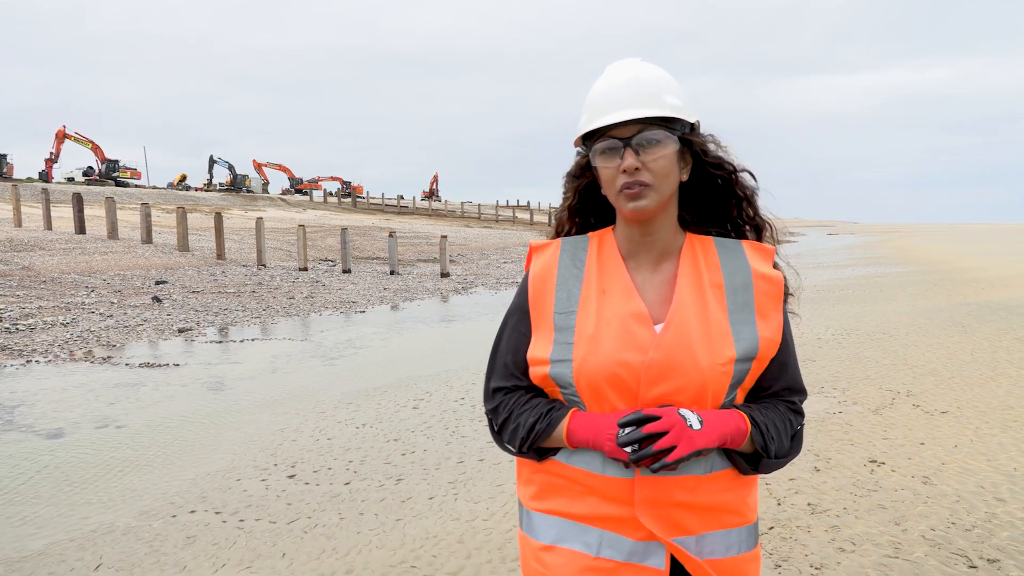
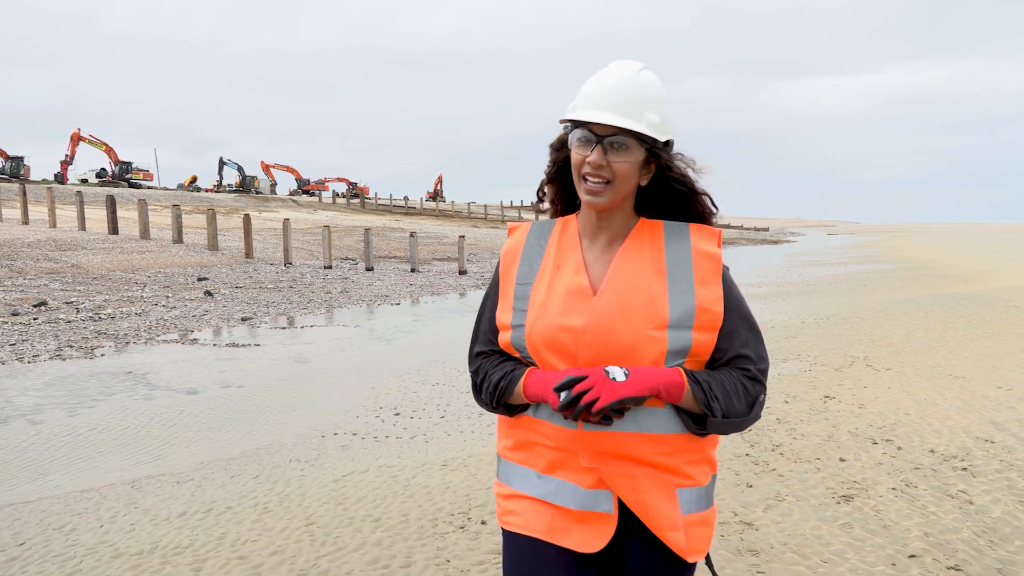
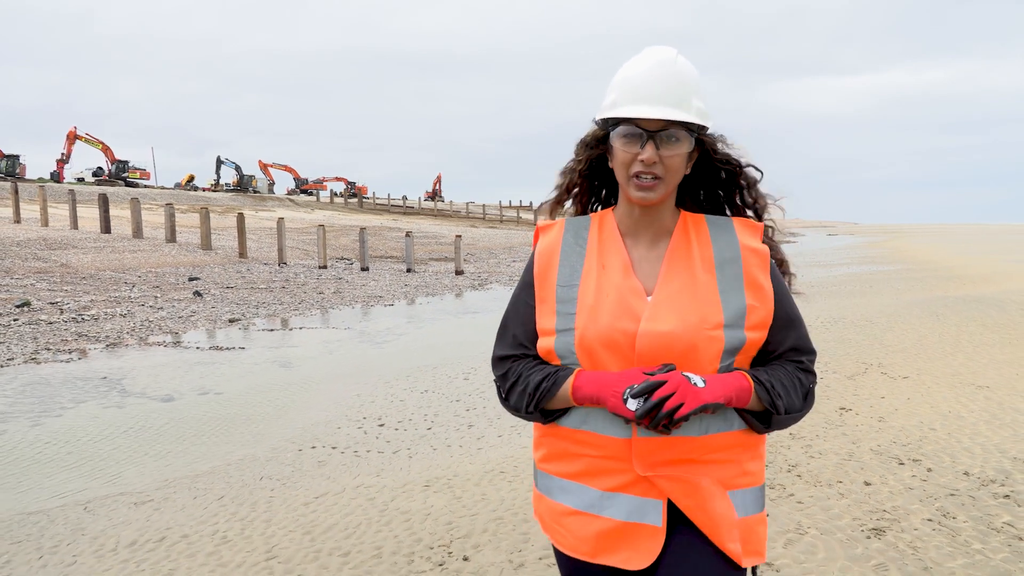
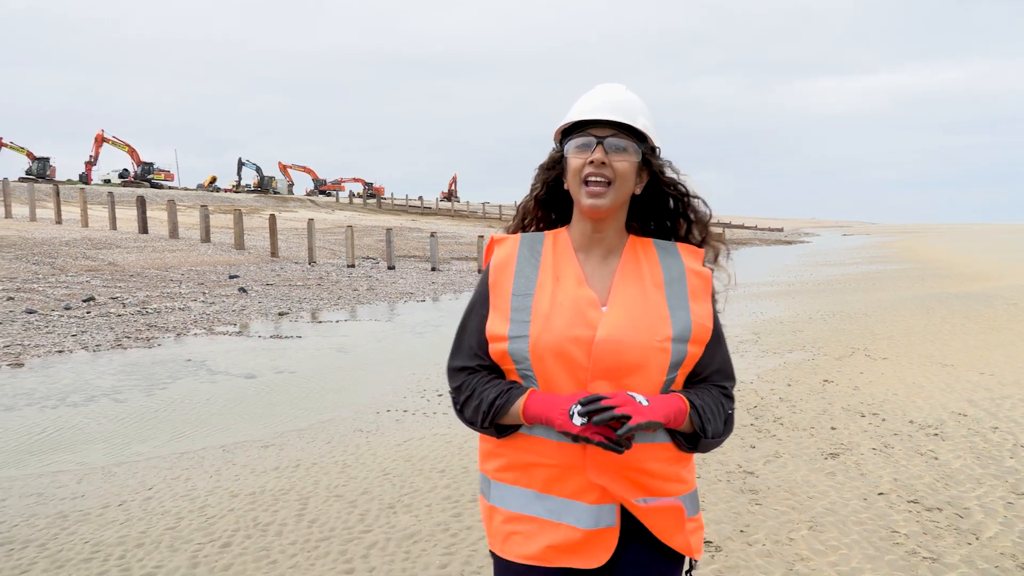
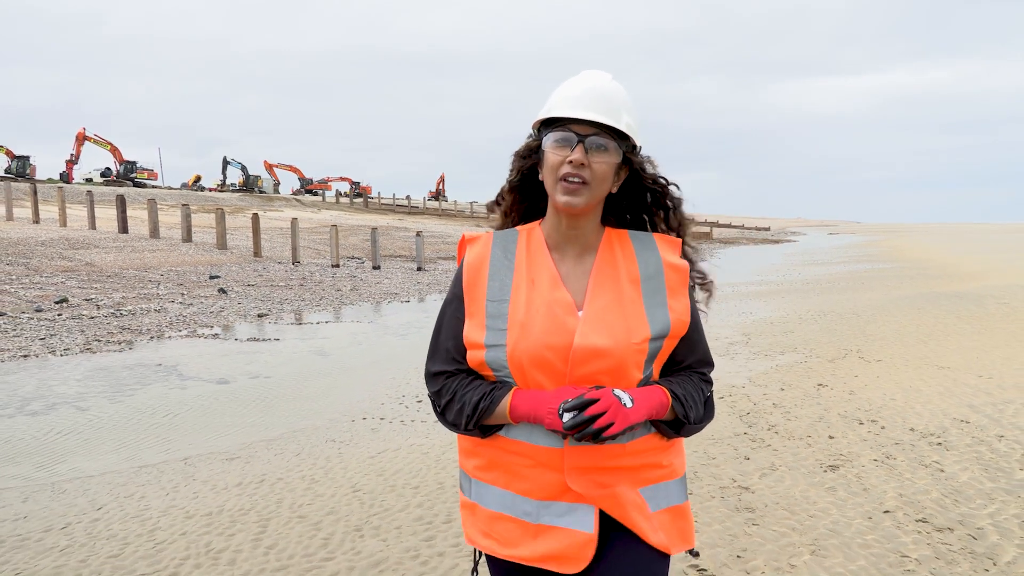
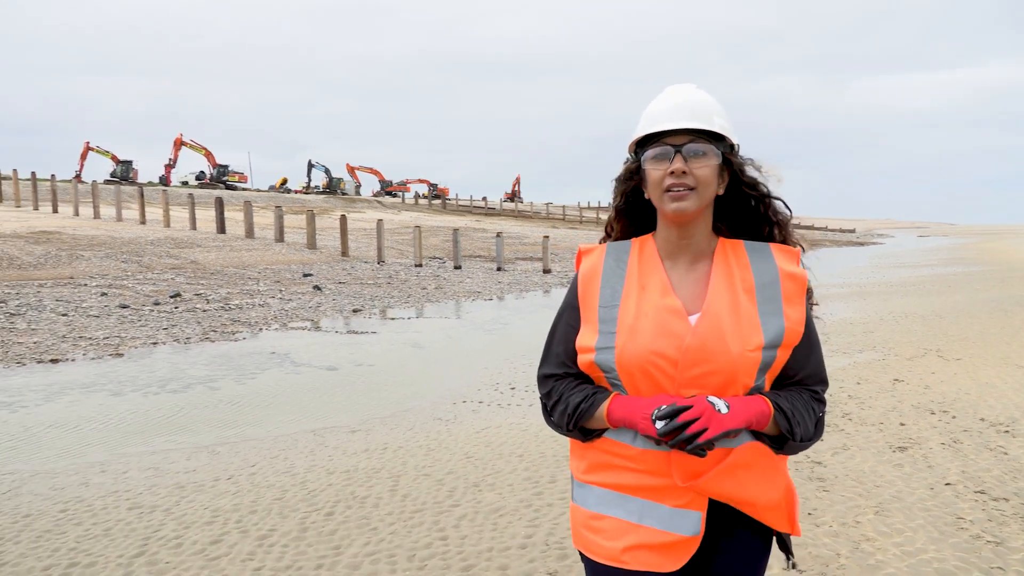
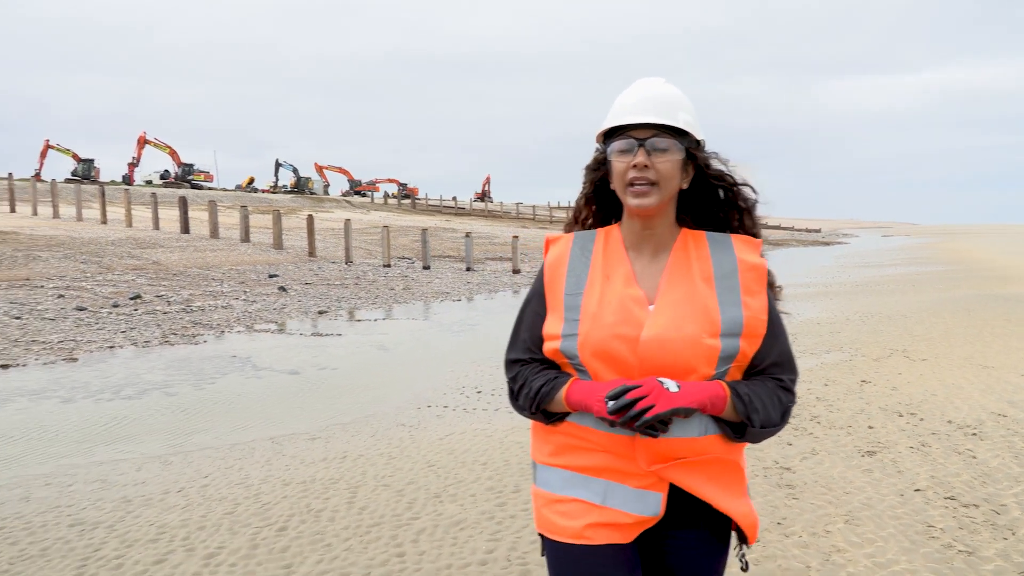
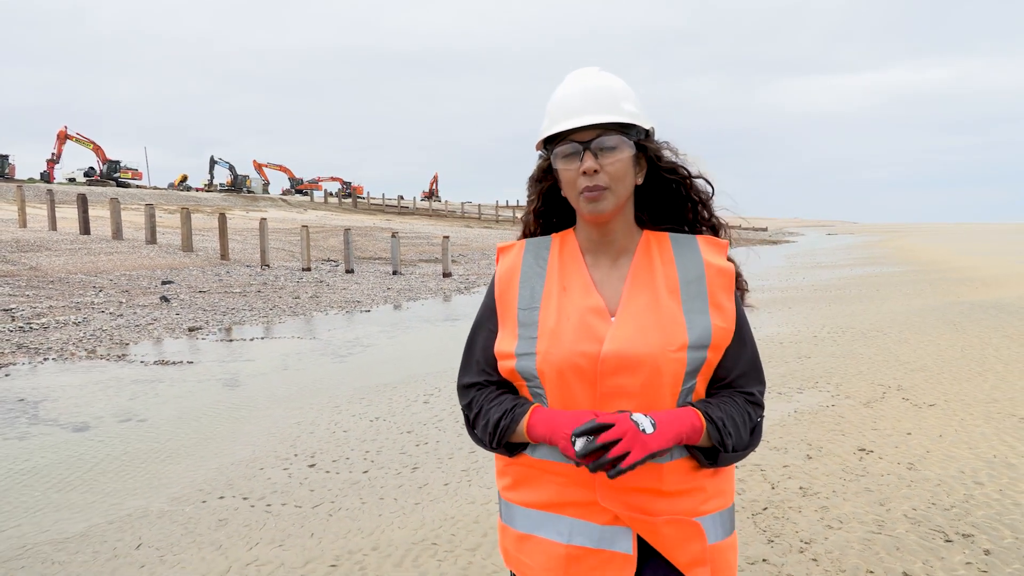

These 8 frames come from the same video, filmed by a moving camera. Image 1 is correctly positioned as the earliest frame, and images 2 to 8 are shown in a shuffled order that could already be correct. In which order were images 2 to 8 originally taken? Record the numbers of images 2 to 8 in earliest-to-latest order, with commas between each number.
8, 3, 2, 5, 4, 7, 6
